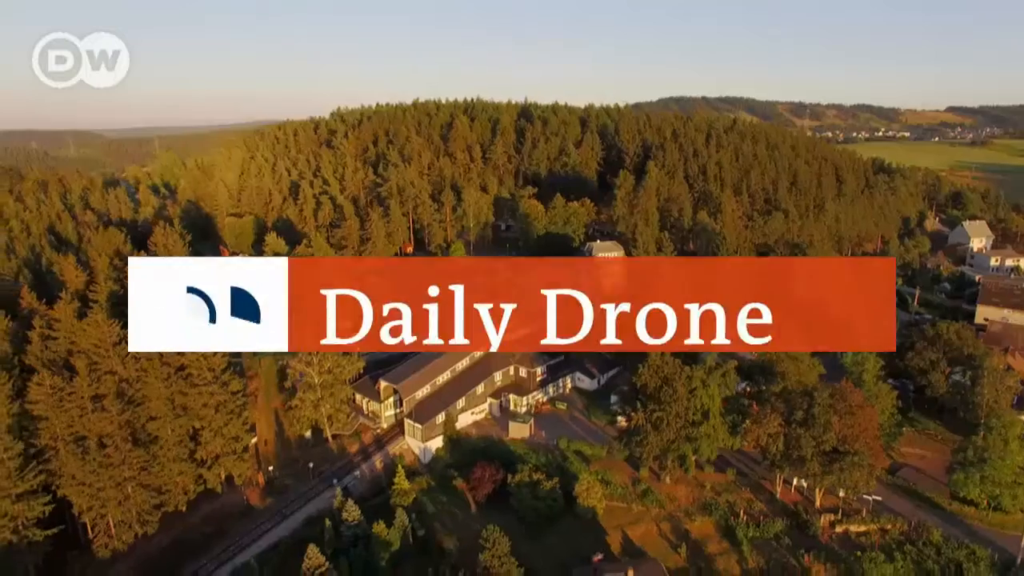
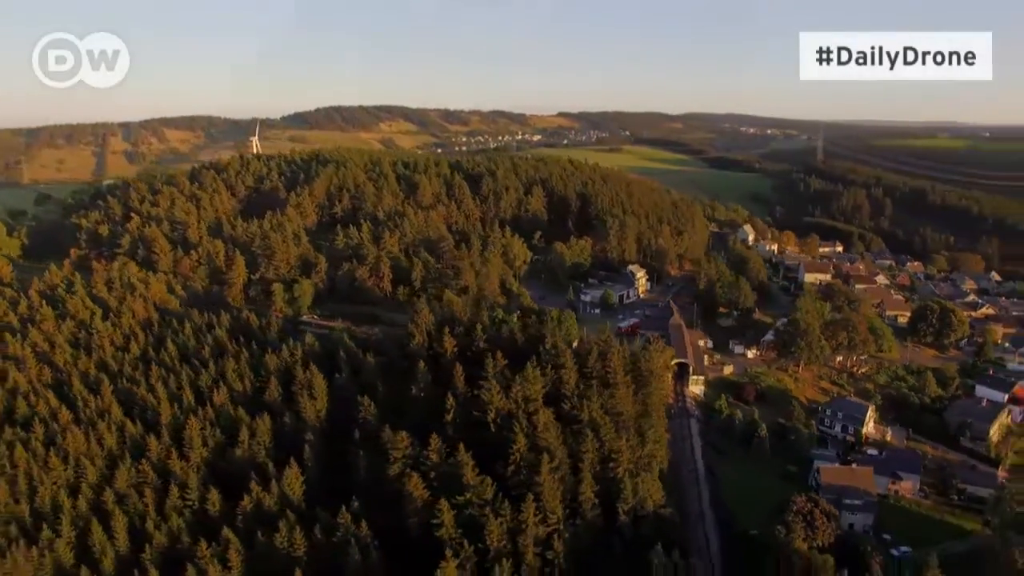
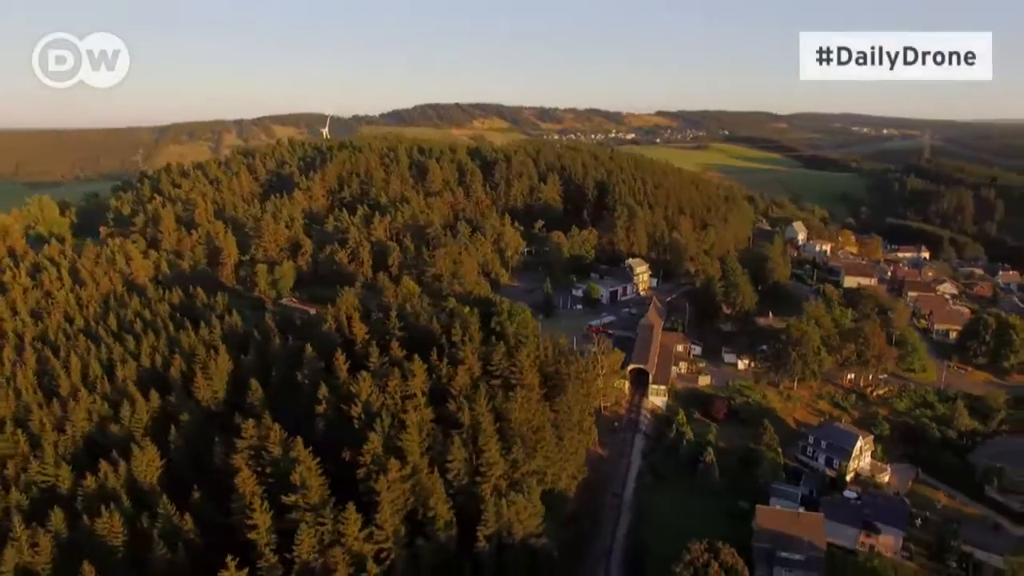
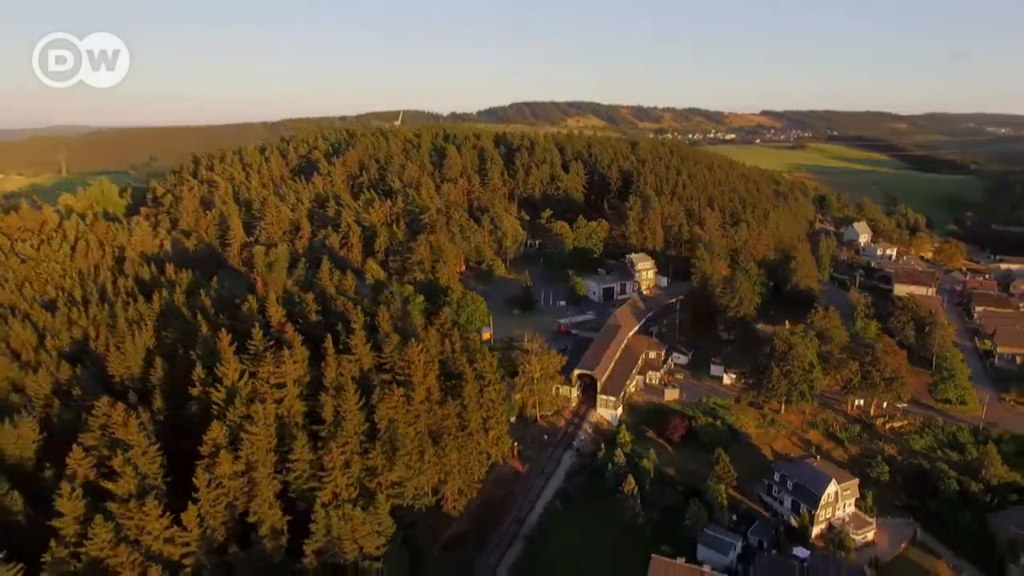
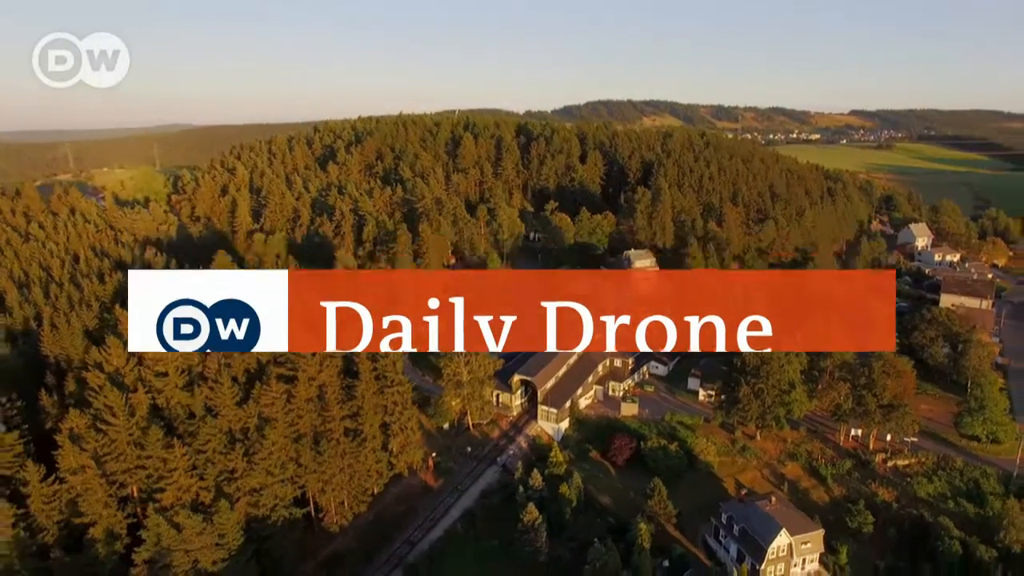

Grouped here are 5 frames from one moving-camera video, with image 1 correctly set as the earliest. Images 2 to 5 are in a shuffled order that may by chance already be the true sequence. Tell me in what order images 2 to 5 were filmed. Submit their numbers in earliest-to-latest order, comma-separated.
5, 4, 3, 2
